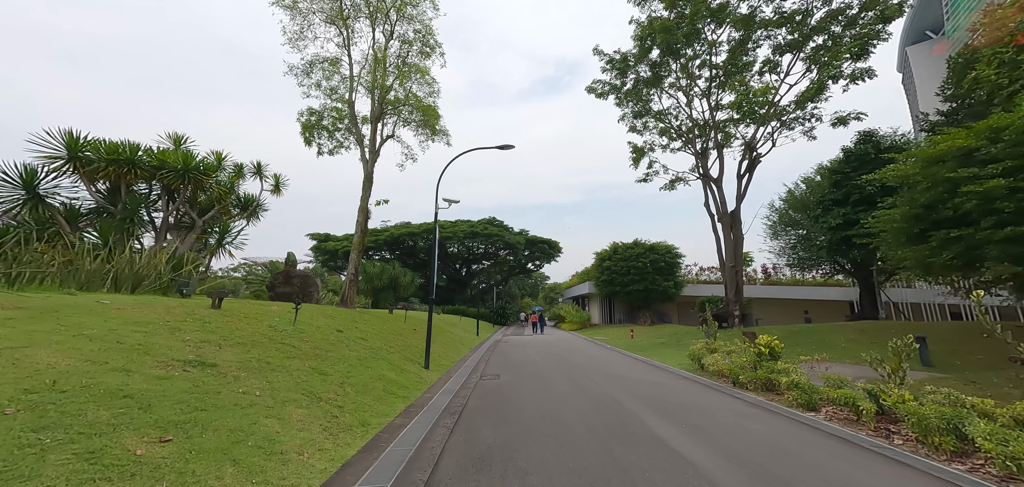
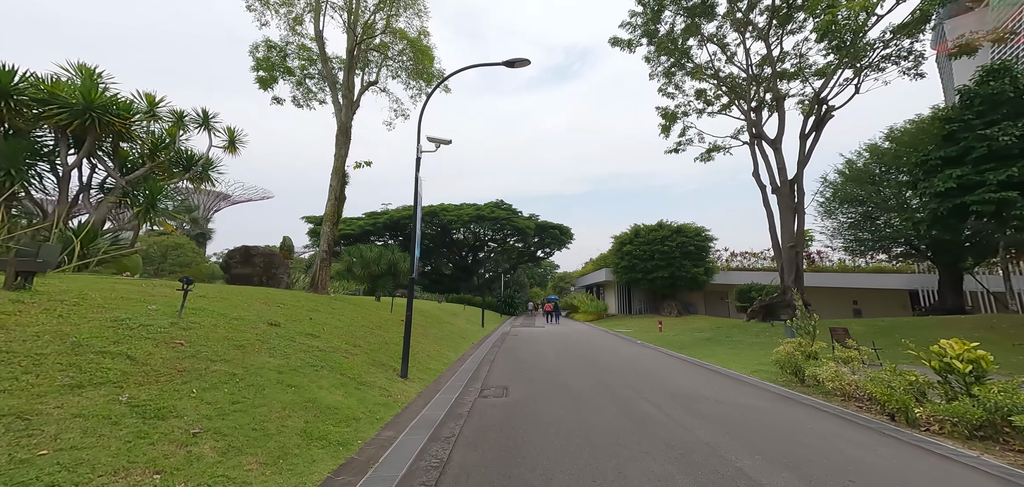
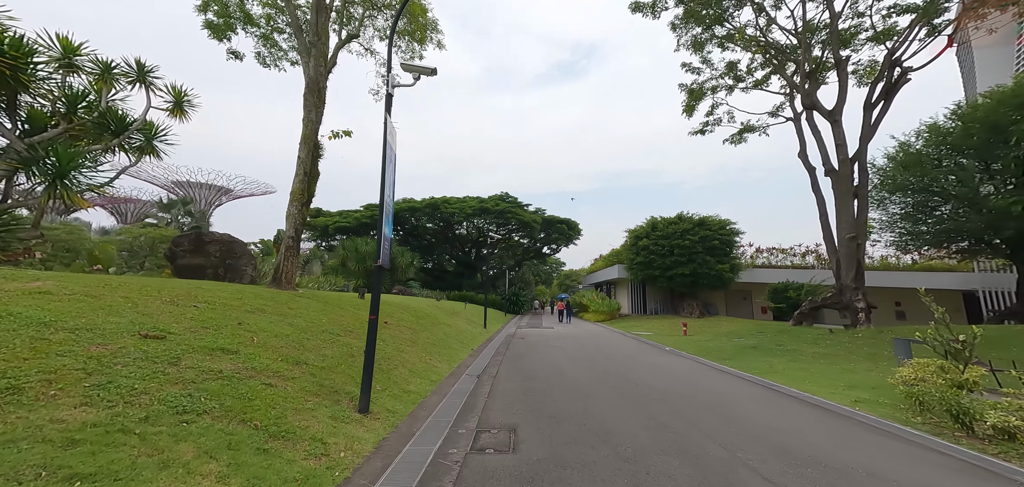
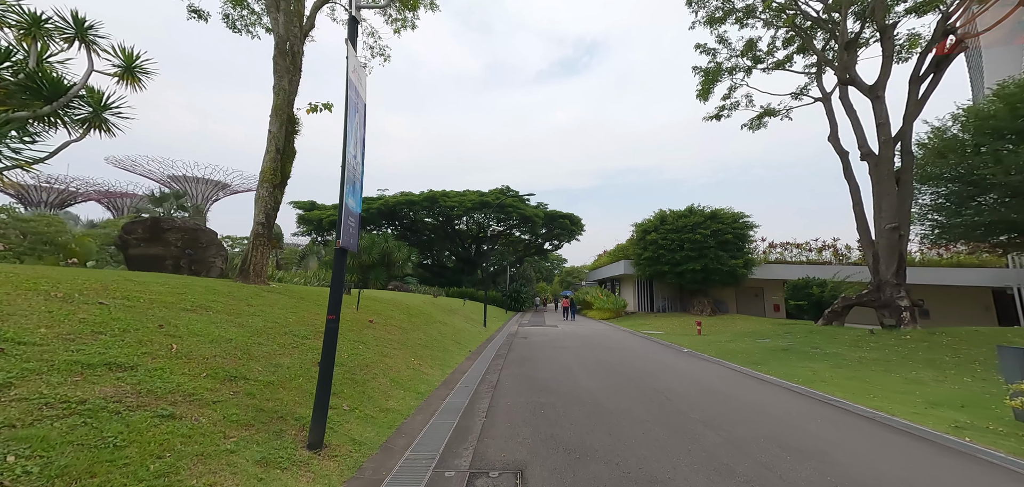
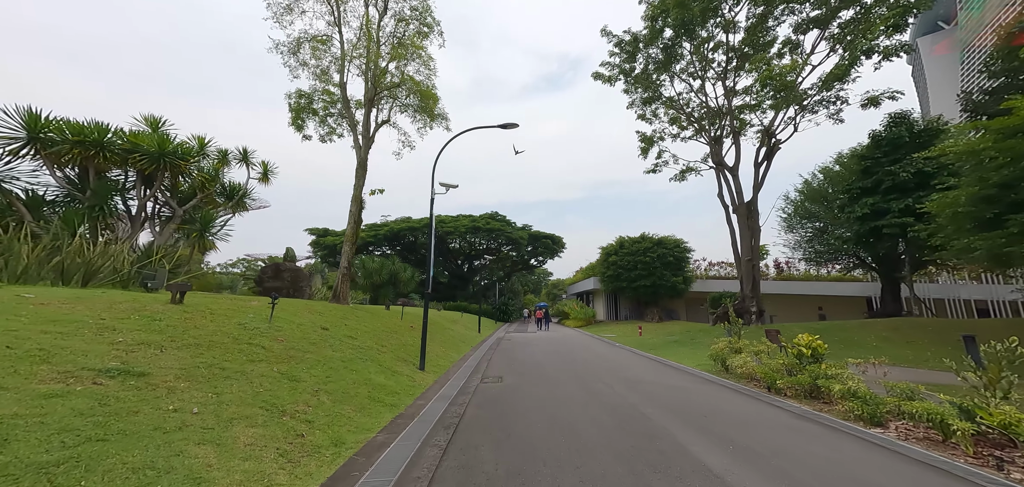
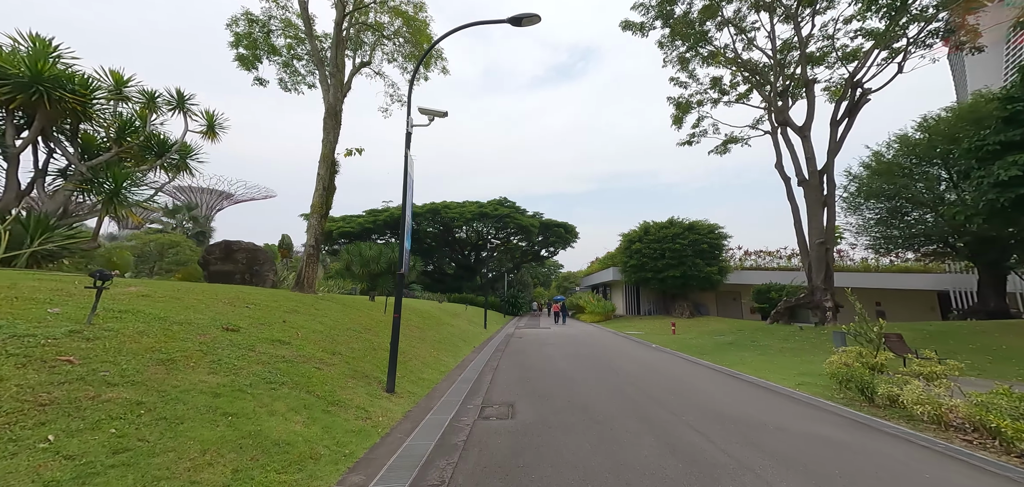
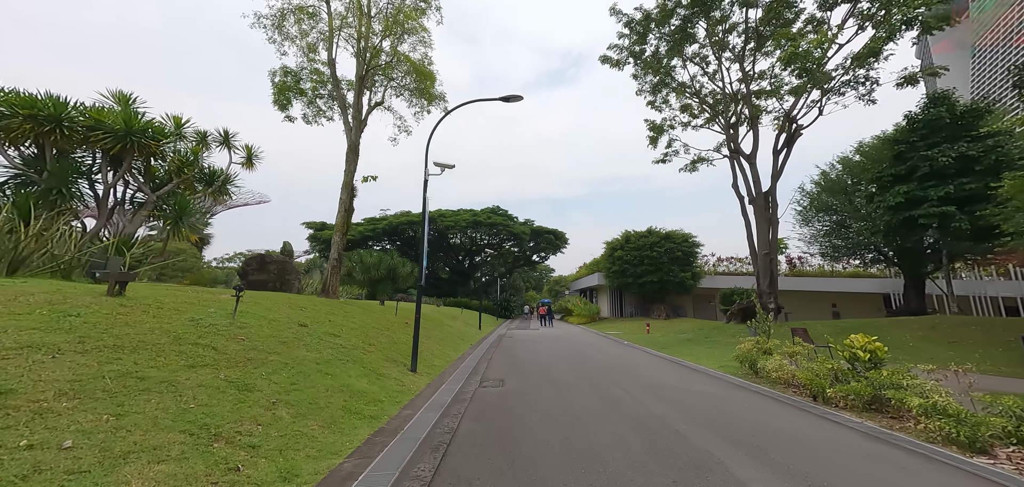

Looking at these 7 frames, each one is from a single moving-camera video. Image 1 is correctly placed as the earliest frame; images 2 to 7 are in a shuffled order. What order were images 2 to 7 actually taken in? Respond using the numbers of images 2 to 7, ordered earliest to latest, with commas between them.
5, 7, 2, 6, 3, 4
